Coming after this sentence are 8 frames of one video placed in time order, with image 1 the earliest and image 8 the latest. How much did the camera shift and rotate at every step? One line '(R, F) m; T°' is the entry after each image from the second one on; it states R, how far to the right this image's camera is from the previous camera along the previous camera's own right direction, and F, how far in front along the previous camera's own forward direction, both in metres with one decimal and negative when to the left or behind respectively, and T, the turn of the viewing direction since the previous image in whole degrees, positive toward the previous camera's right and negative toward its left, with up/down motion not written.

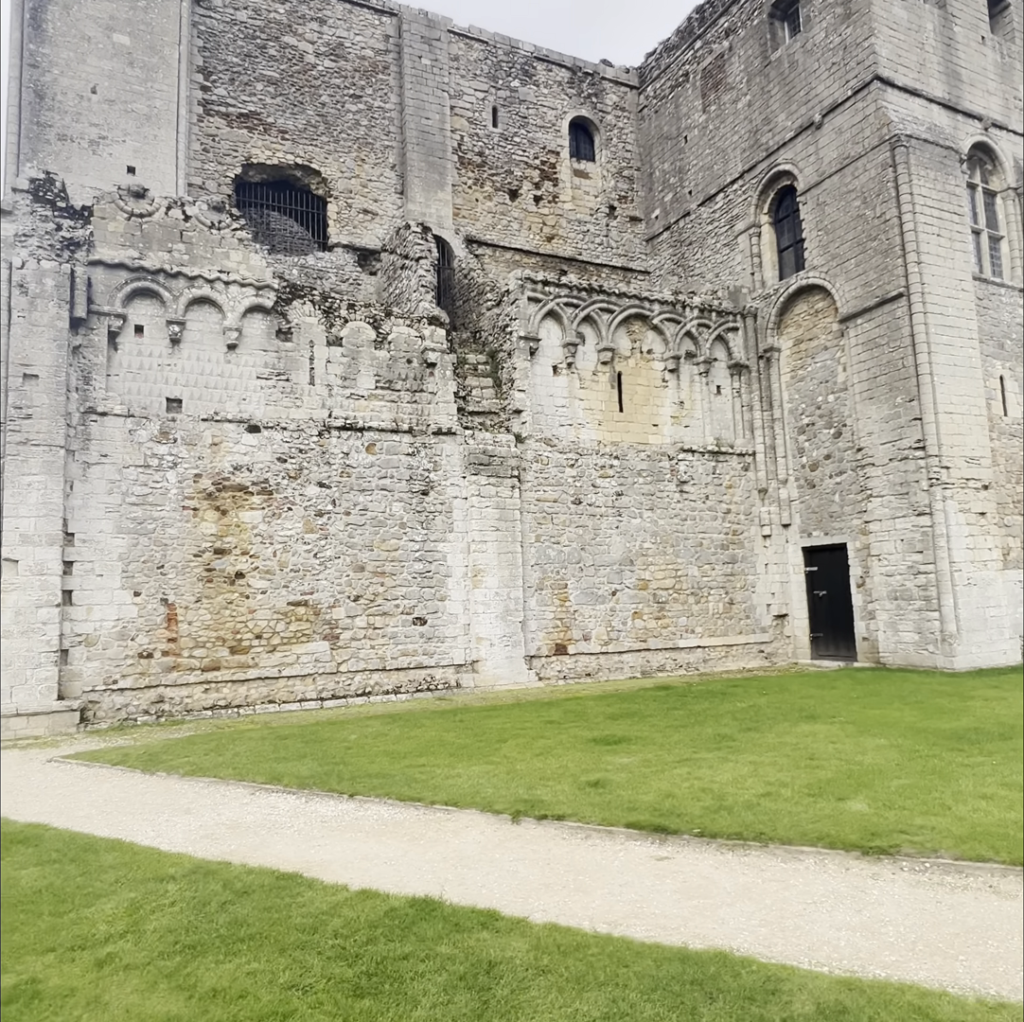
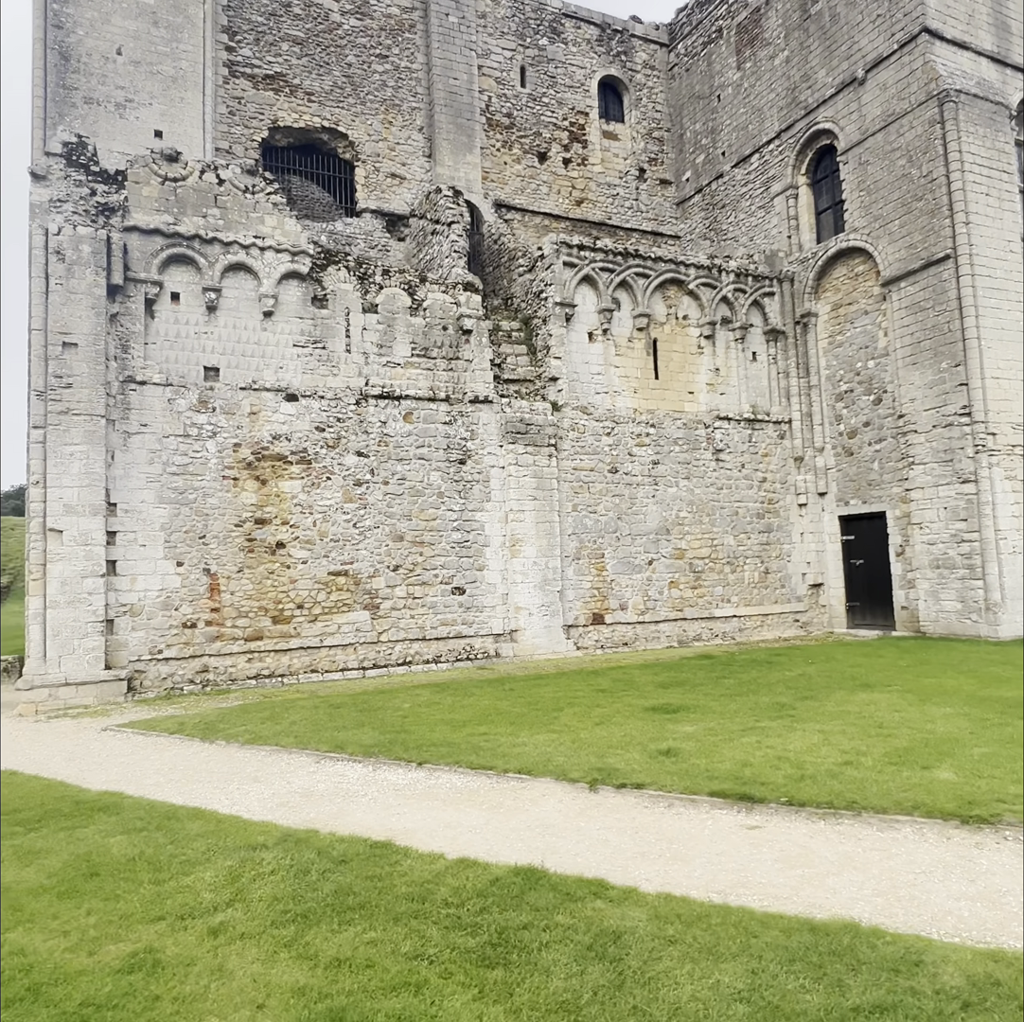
(-0.5, +0.1) m; -1°
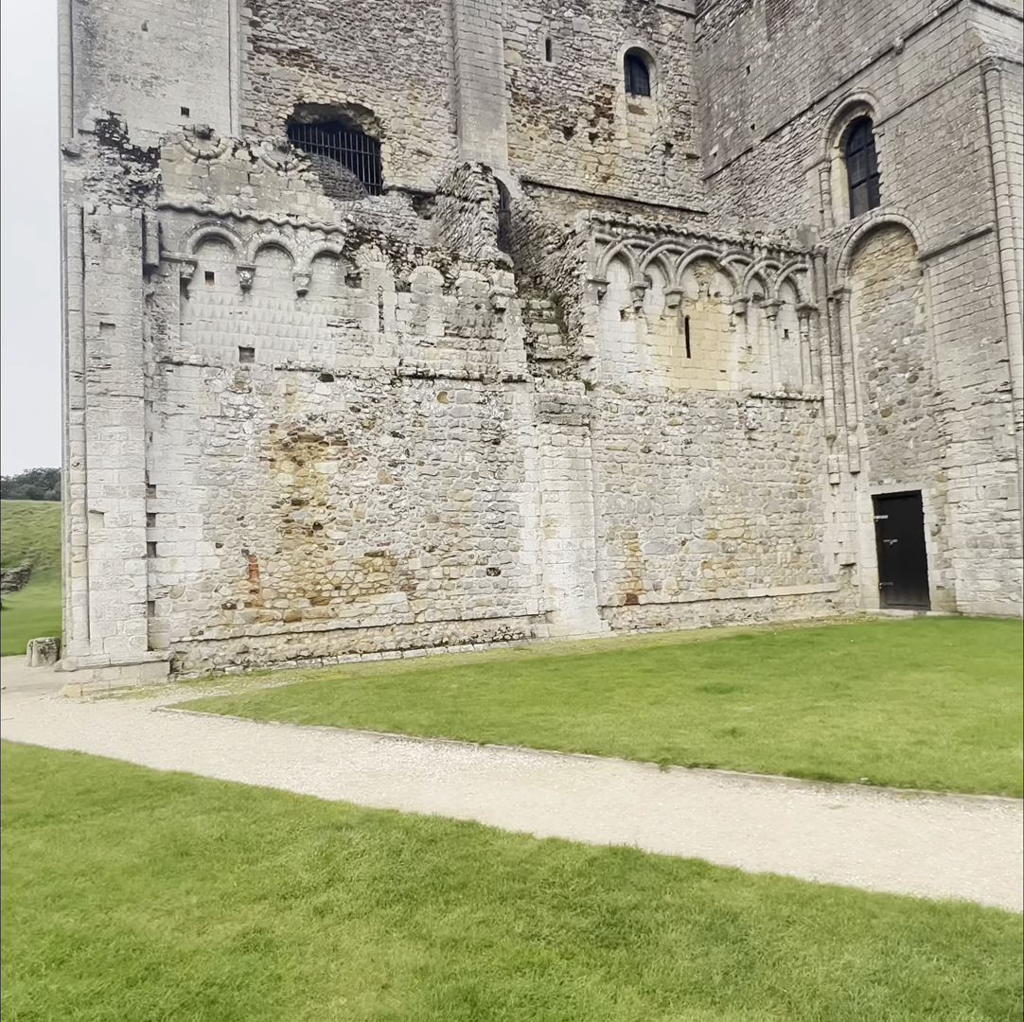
(-0.4, +0.1) m; -1°
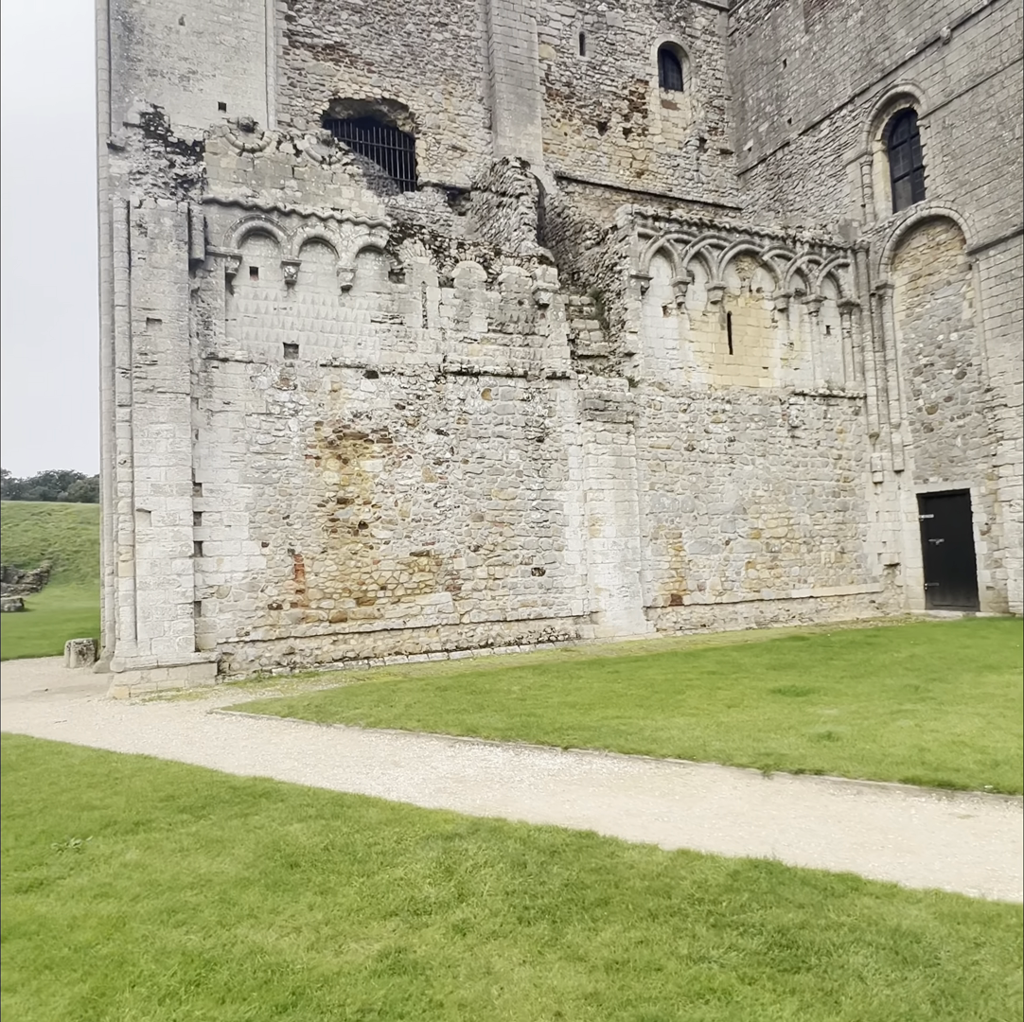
(-0.6, +0.2) m; -1°
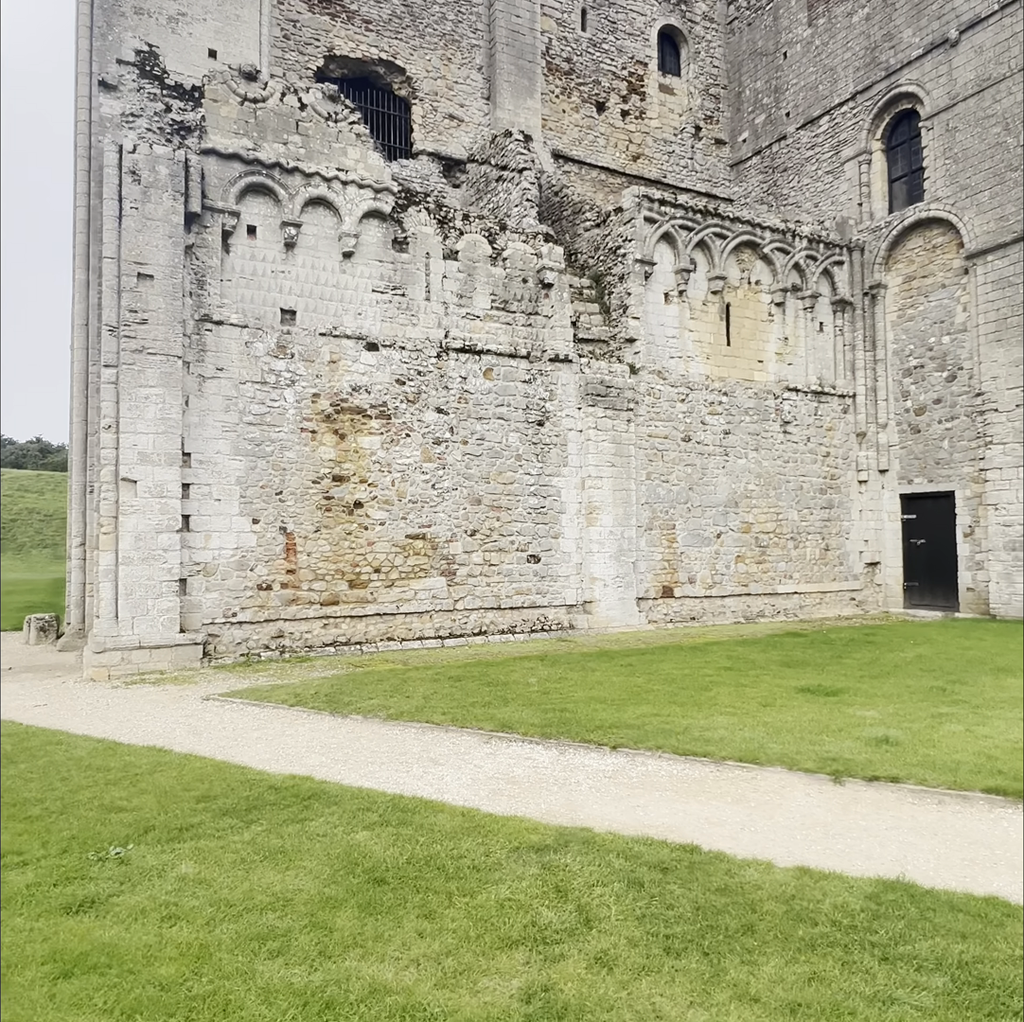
(-0.8, +0.4) m; +4°
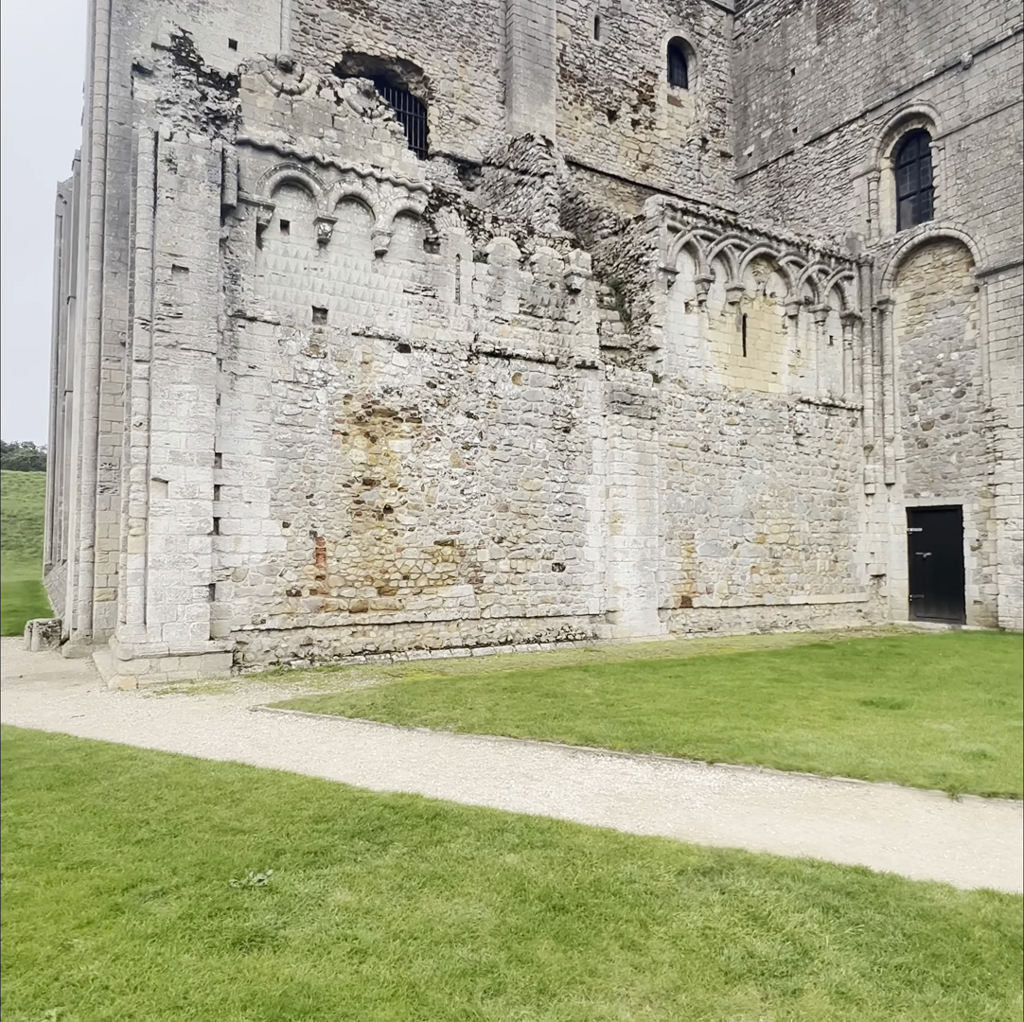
(-1.0, +0.2) m; +3°
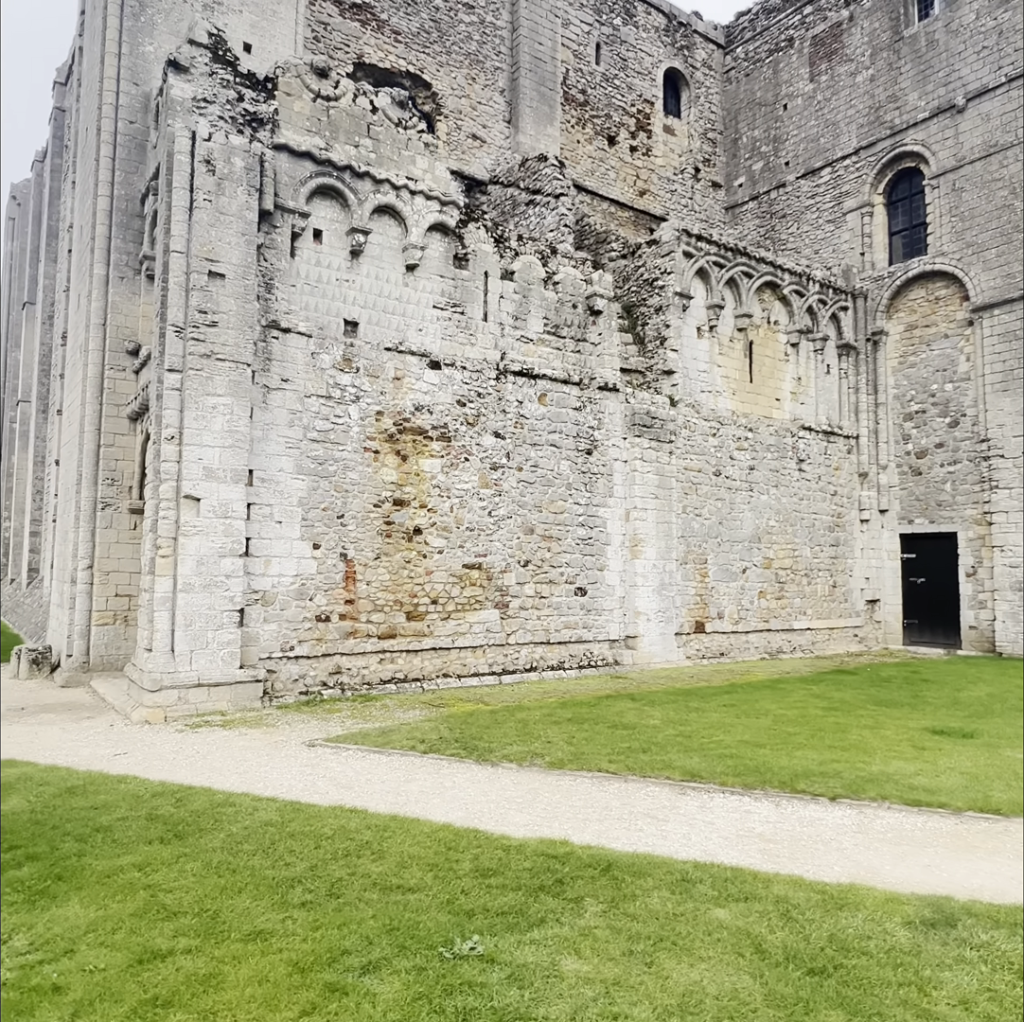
(-1.2, +0.3) m; +4°
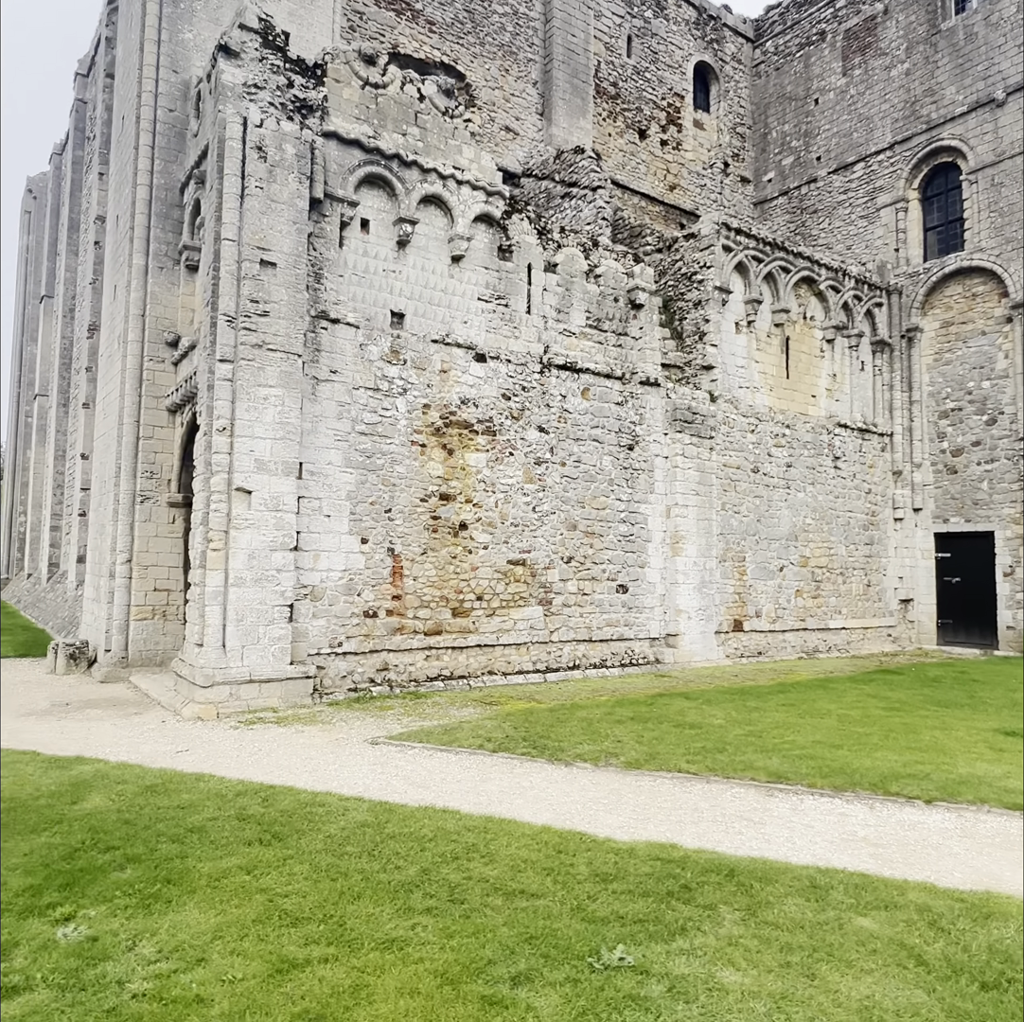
(-0.6, +0.2) m; 0°
